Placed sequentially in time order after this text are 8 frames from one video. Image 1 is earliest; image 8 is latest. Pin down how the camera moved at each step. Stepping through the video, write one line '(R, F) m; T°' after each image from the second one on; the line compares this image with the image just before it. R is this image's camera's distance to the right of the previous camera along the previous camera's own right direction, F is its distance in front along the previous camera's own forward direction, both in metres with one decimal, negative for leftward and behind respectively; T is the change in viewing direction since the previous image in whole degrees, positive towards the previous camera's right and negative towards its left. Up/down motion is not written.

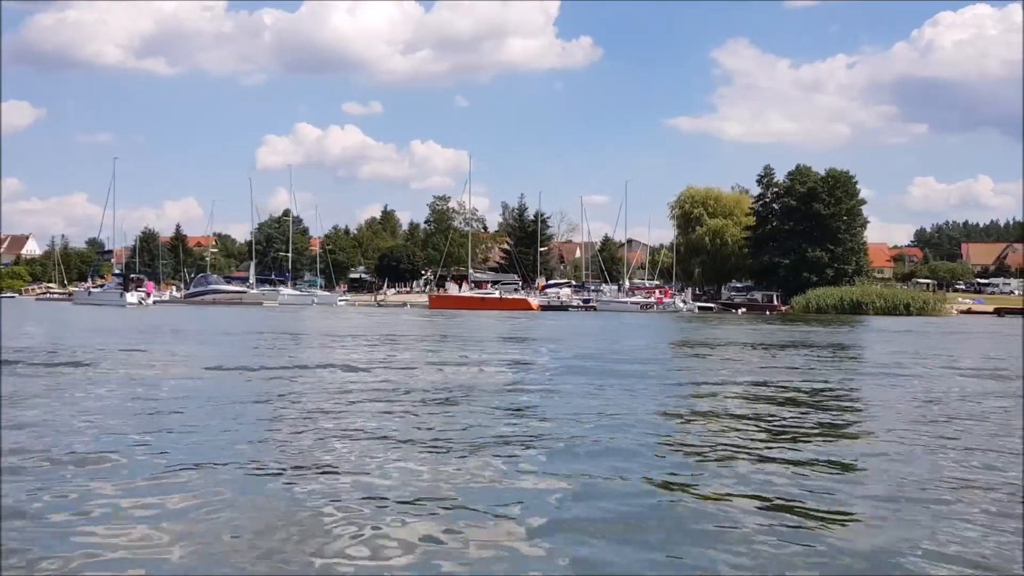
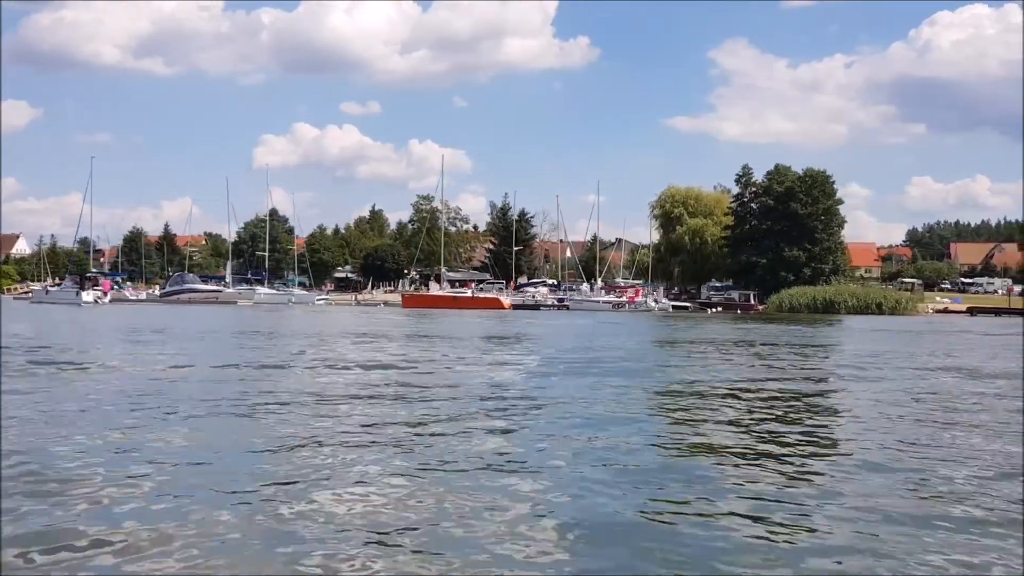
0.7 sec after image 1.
(+0.7, -0.1) m; 0°
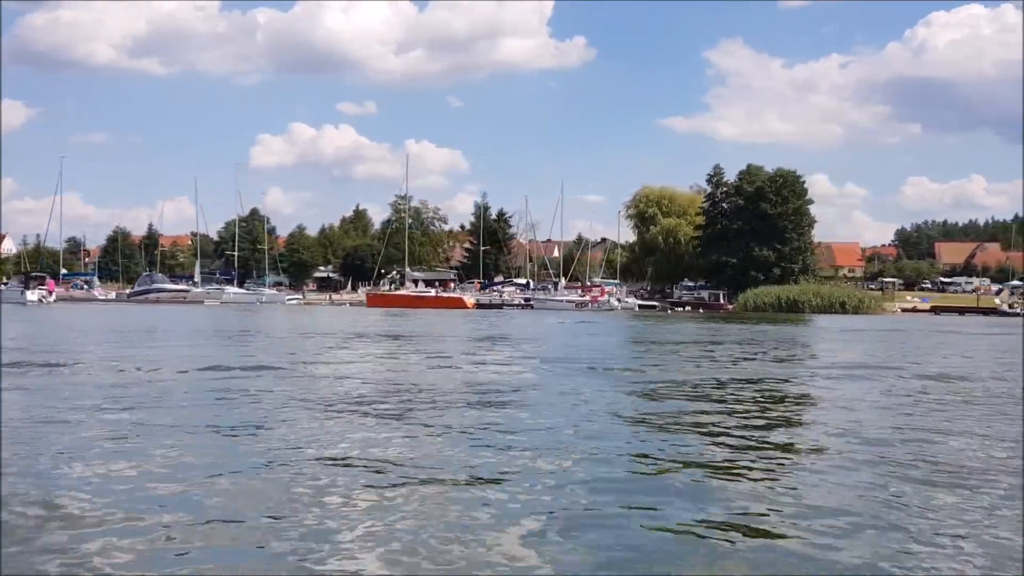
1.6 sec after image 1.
(+0.9, -0.1) m; 0°
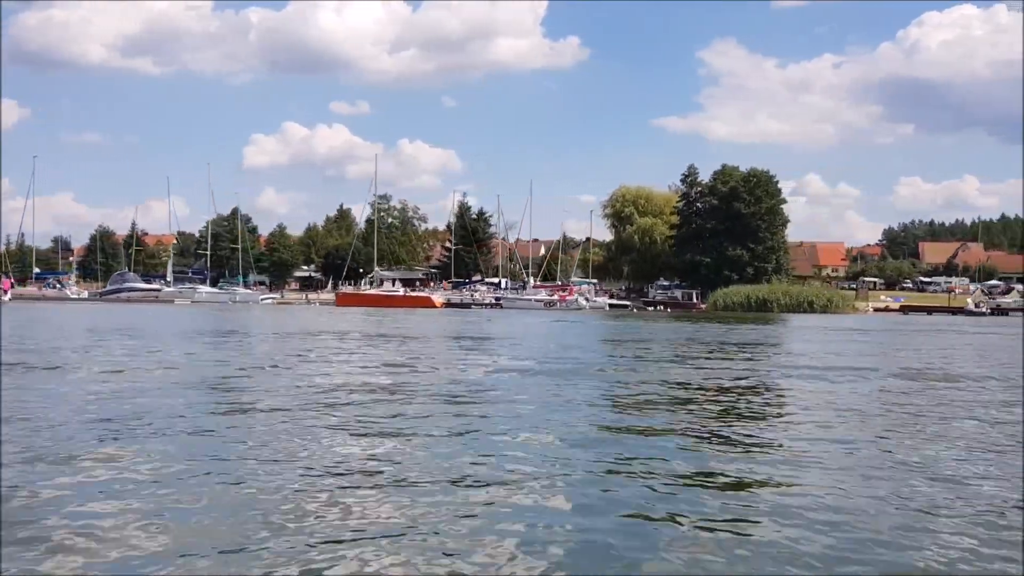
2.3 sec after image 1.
(+0.7, -0.1) m; 0°
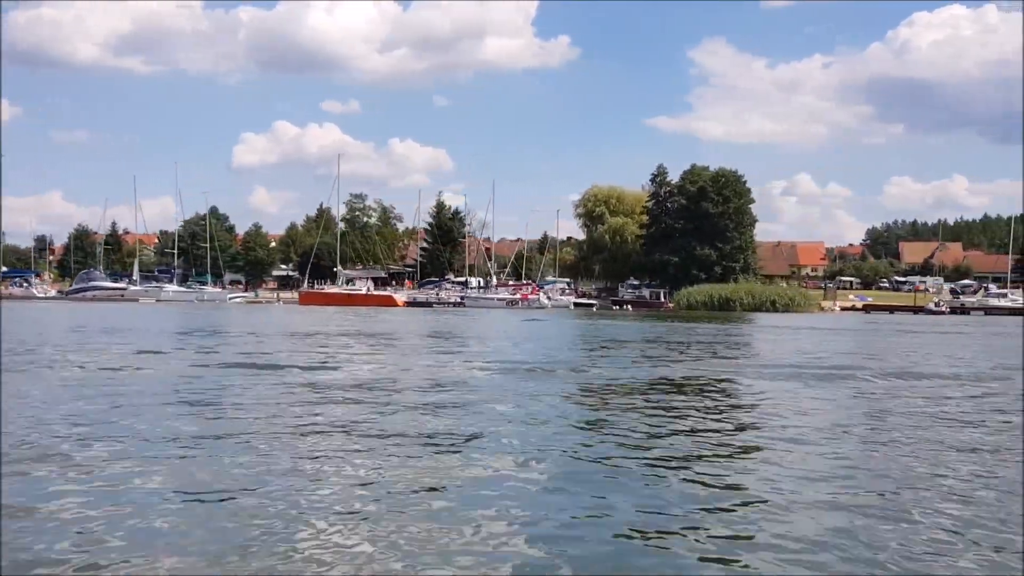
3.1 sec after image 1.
(+0.8, -0.1) m; 0°
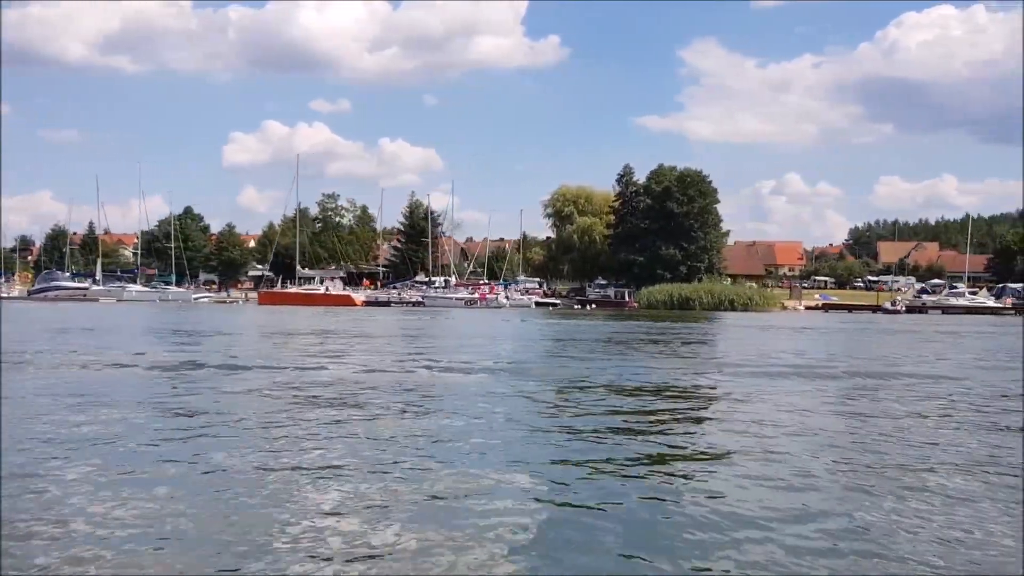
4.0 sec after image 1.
(+0.9, -0.1) m; 0°
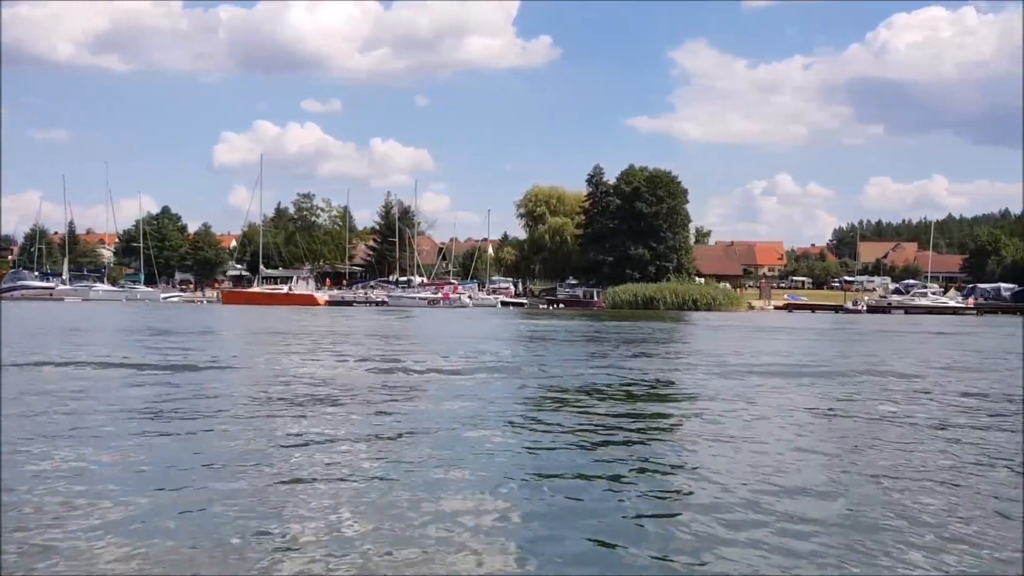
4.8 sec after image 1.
(+0.8, -0.1) m; 0°
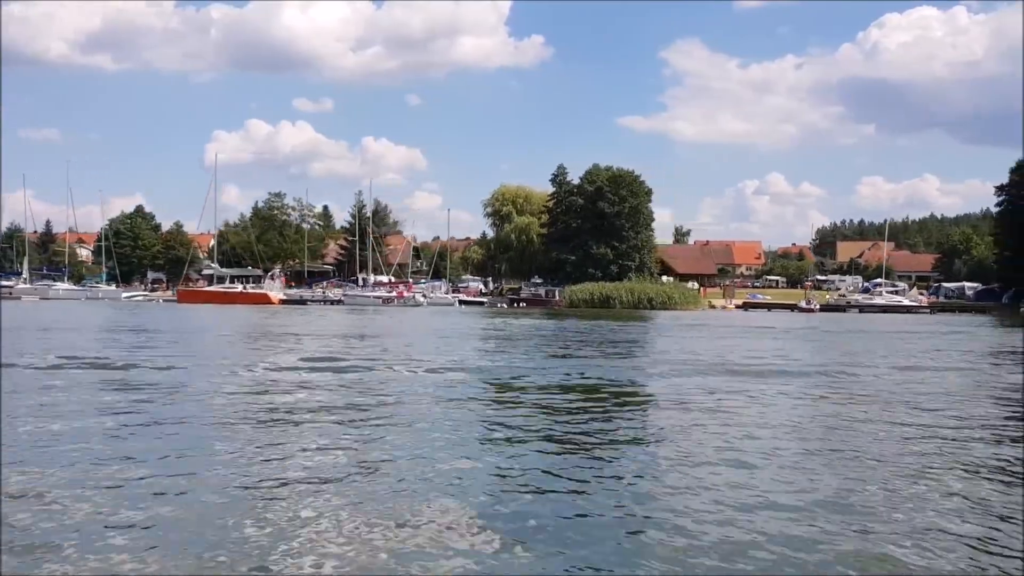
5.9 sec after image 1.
(+1.1, -0.1) m; 0°
